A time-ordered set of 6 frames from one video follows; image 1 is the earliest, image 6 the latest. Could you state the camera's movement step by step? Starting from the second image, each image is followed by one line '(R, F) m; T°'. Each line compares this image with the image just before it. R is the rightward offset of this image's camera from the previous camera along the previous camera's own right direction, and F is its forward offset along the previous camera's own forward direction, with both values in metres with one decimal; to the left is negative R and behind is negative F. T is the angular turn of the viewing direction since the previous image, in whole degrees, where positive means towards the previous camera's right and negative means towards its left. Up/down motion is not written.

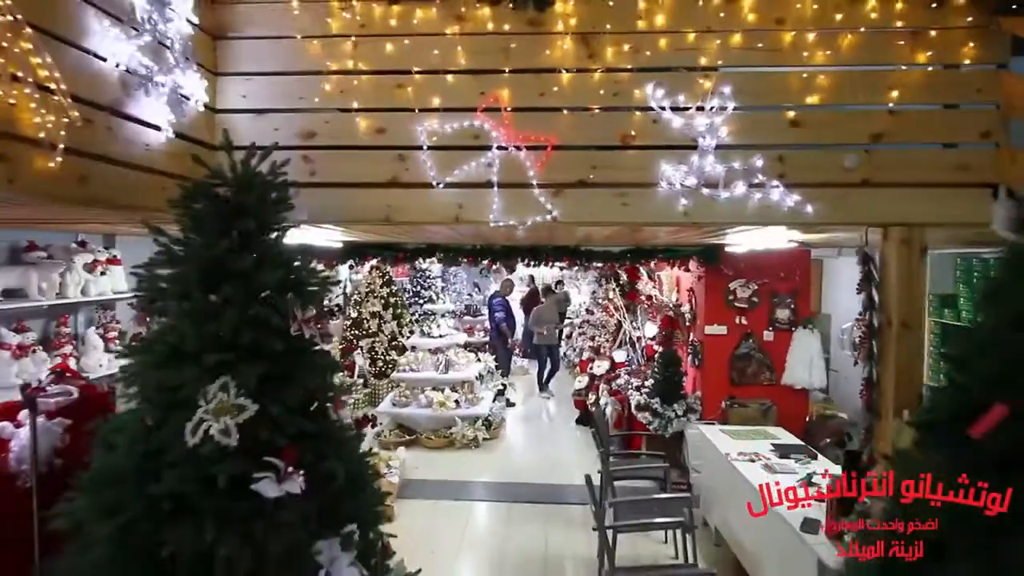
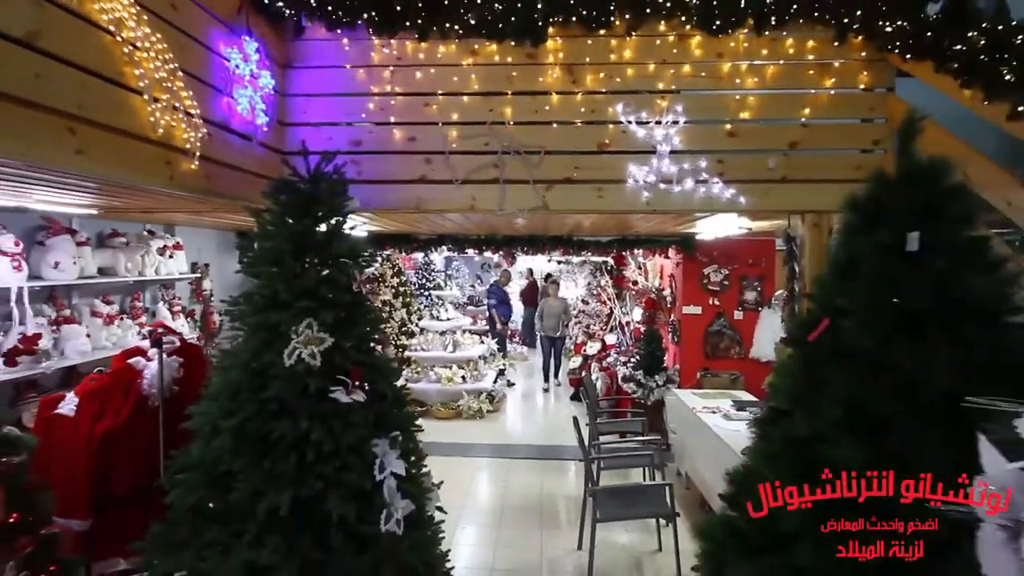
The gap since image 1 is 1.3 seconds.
(0.0, -0.7) m; 0°
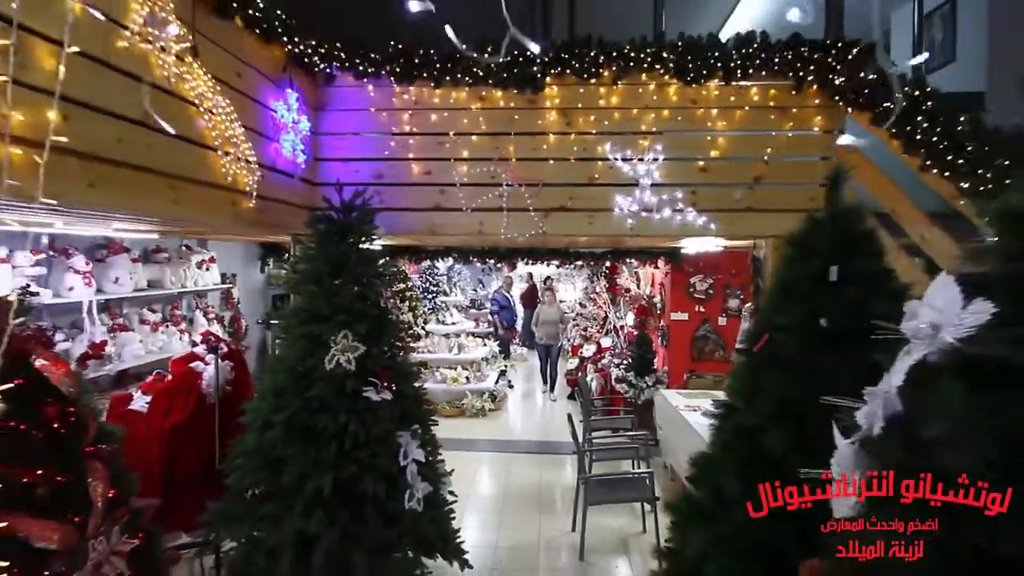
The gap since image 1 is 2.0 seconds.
(0.0, -0.5) m; 0°
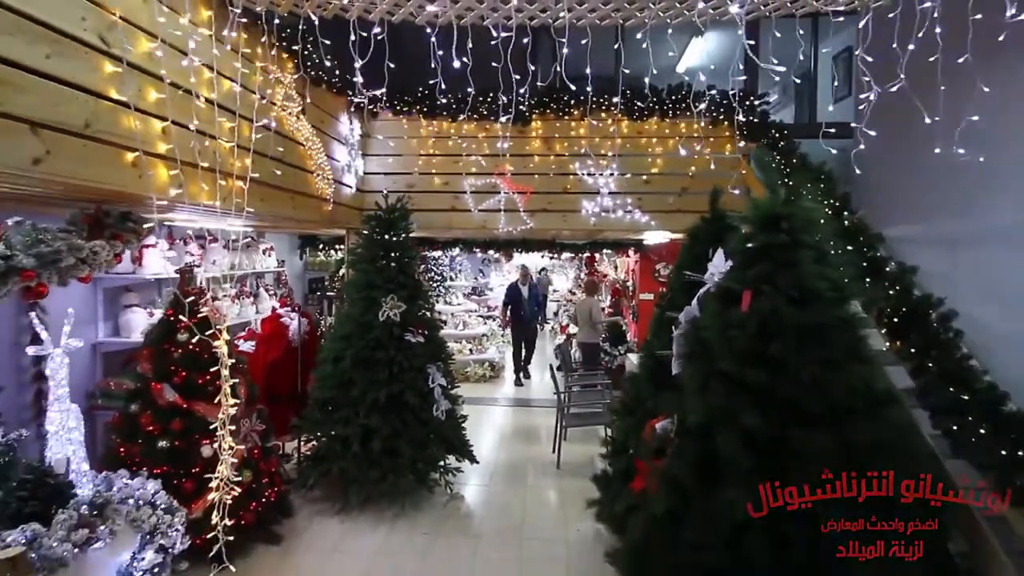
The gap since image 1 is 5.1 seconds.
(0.0, -1.4) m; 0°
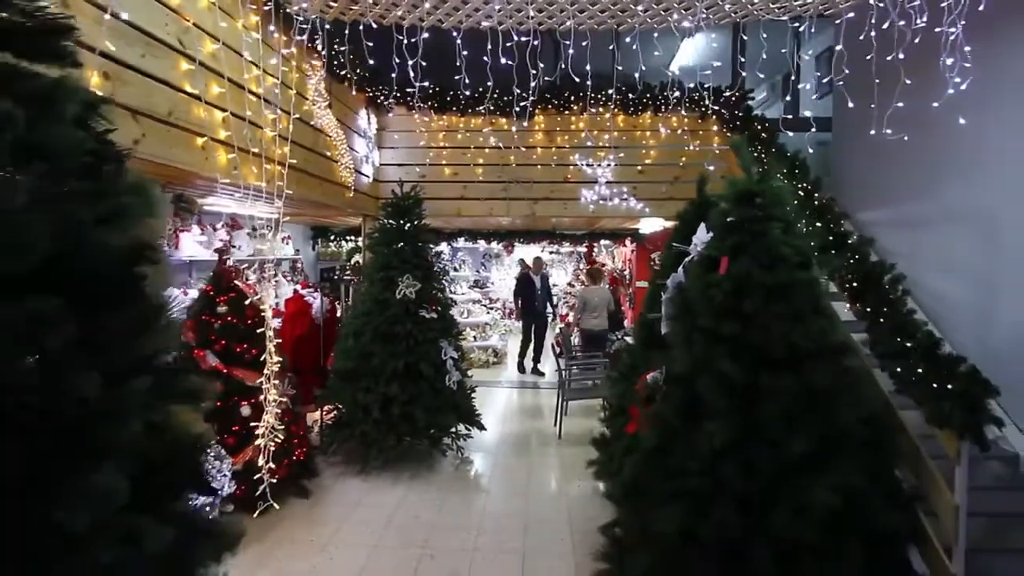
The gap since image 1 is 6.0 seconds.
(0.0, -0.4) m; 0°
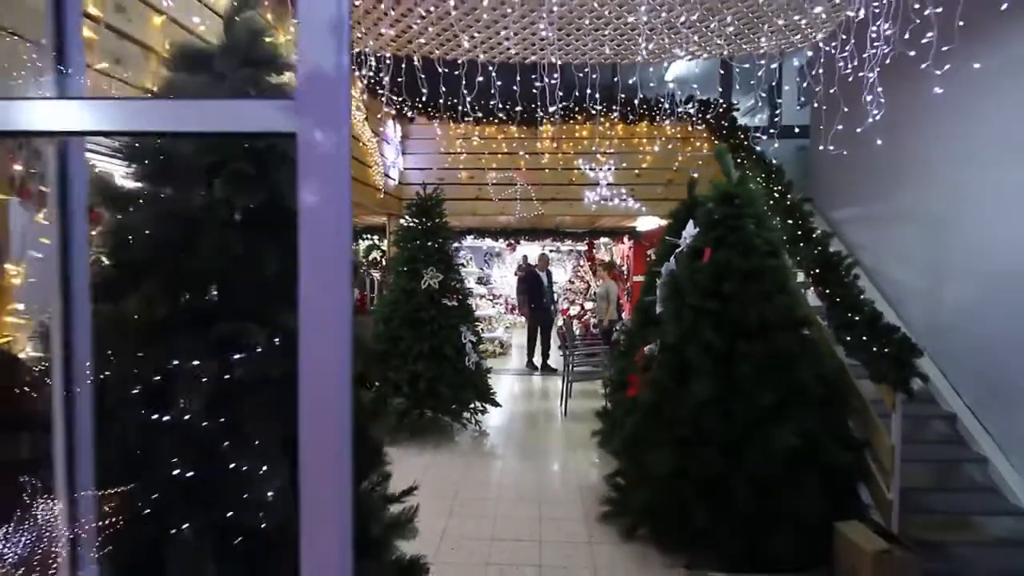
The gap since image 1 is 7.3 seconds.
(-0.1, -0.6) m; 0°
